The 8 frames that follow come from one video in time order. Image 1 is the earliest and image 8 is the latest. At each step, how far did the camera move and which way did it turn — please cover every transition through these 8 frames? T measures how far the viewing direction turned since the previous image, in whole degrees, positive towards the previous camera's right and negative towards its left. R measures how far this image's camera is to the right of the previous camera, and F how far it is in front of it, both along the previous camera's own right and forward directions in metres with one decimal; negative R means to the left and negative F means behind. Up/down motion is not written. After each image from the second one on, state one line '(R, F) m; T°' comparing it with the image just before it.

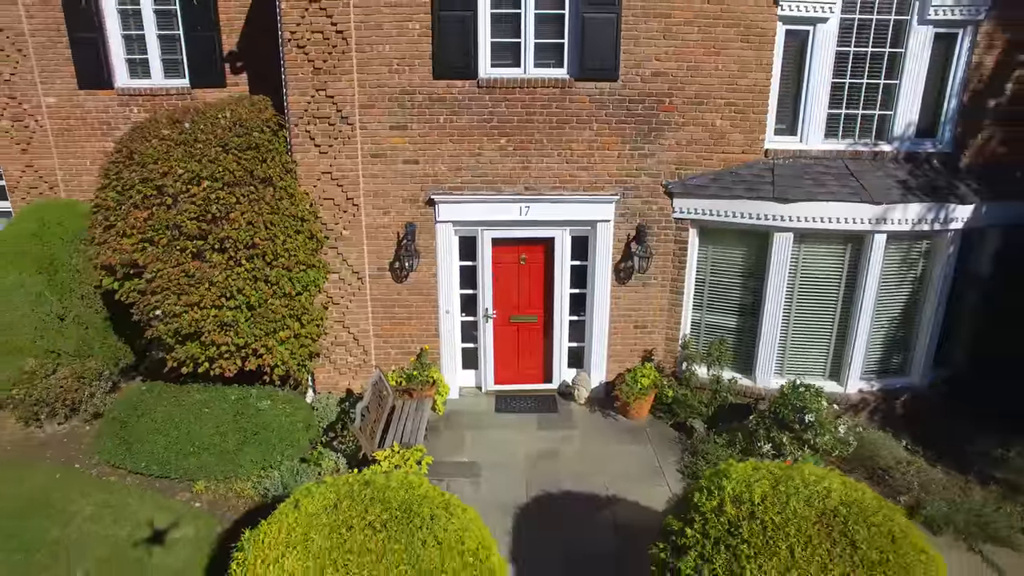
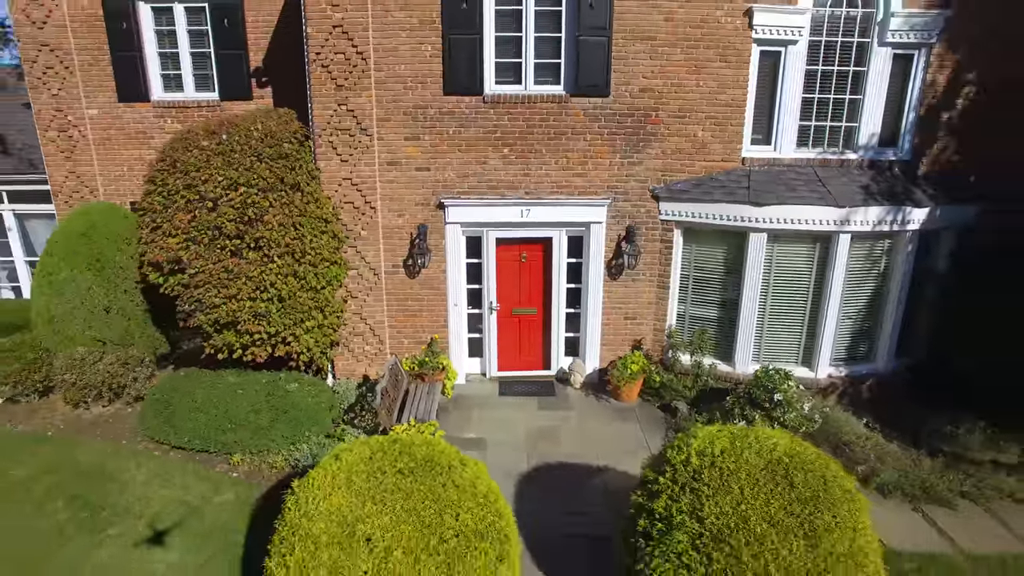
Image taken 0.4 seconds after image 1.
(0.0, -0.8) m; 0°
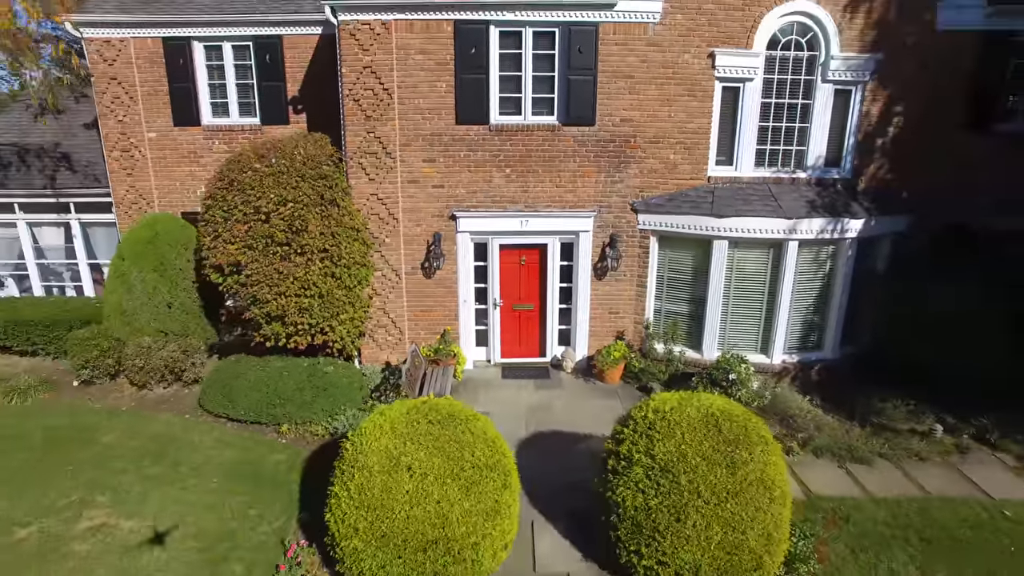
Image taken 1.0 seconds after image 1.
(0.0, -1.5) m; 0°
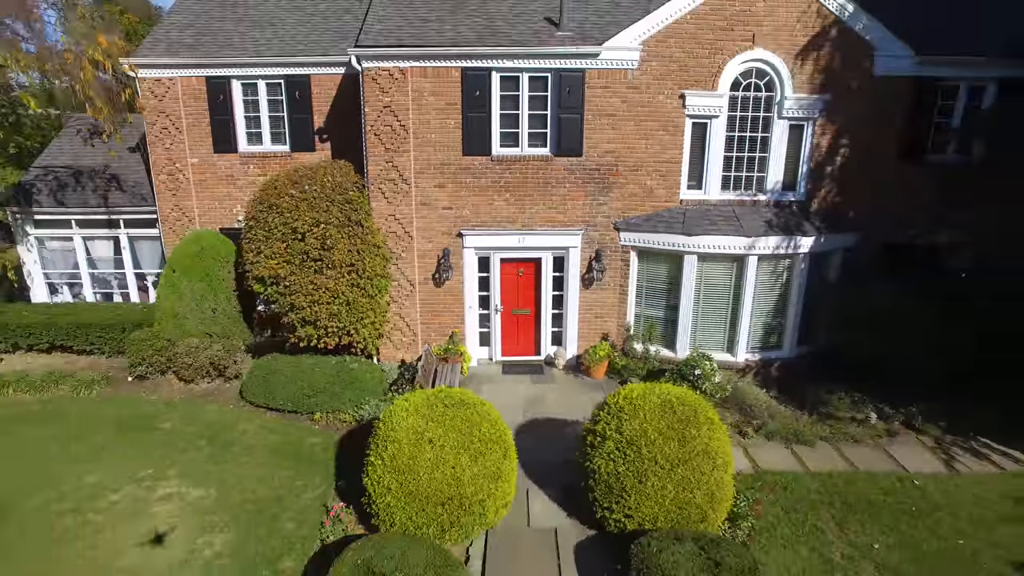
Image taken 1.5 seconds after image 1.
(0.0, -1.5) m; 0°
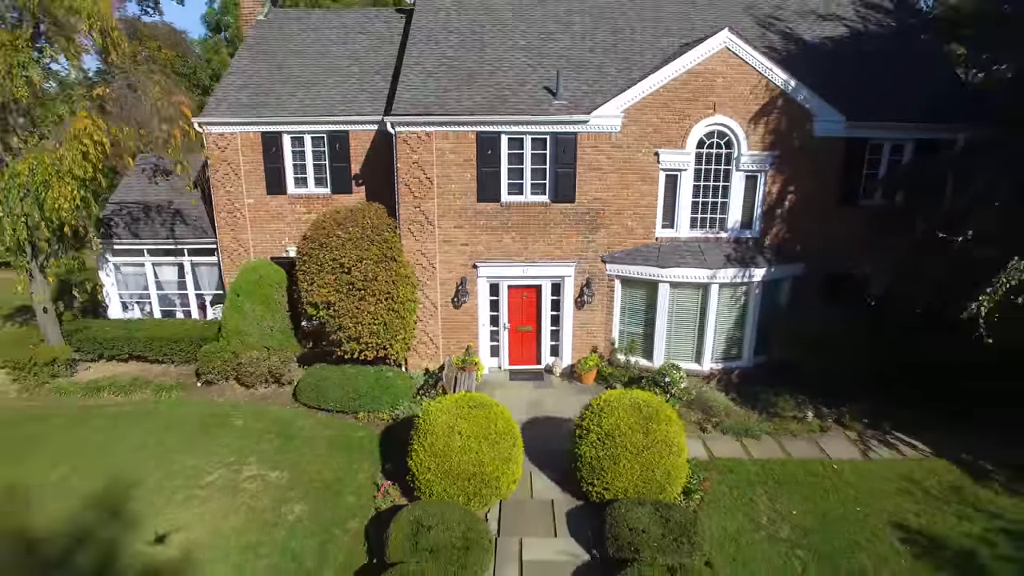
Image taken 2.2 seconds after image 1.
(-0.1, -2.3) m; 0°
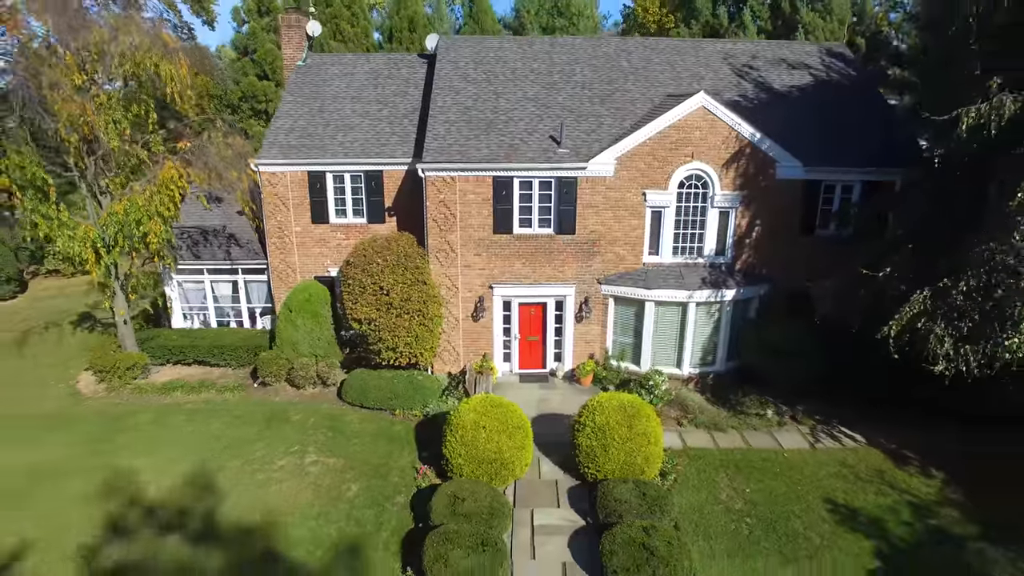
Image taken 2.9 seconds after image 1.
(-0.2, -2.5) m; 0°
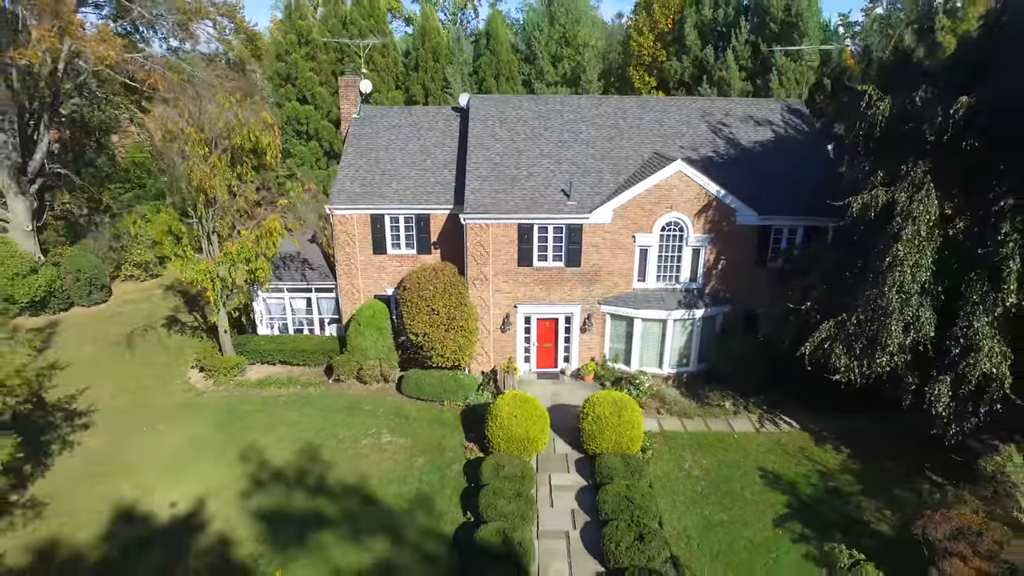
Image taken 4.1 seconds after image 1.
(-0.5, -4.6) m; 0°
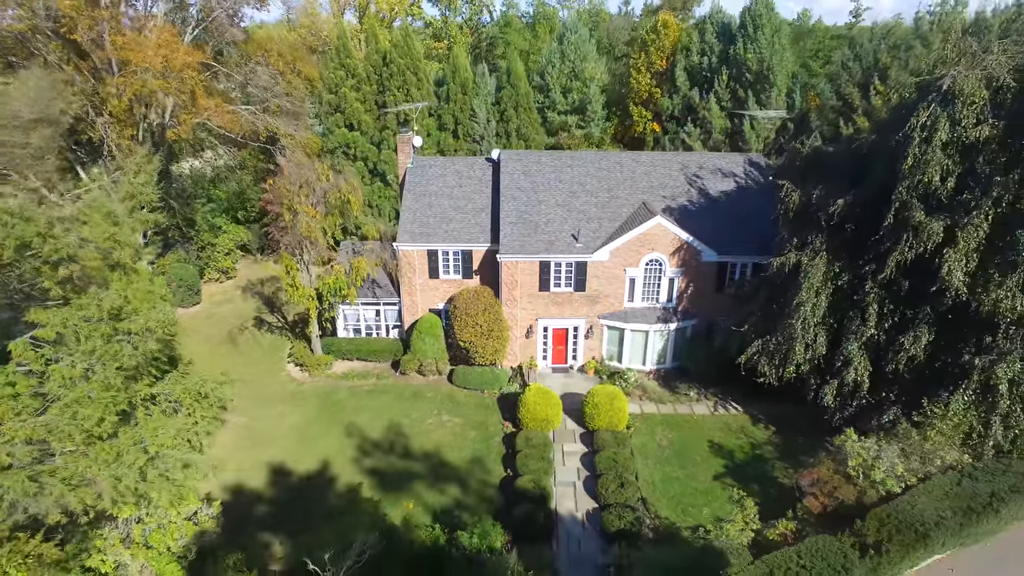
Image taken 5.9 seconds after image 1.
(-0.7, -6.8) m; -1°
